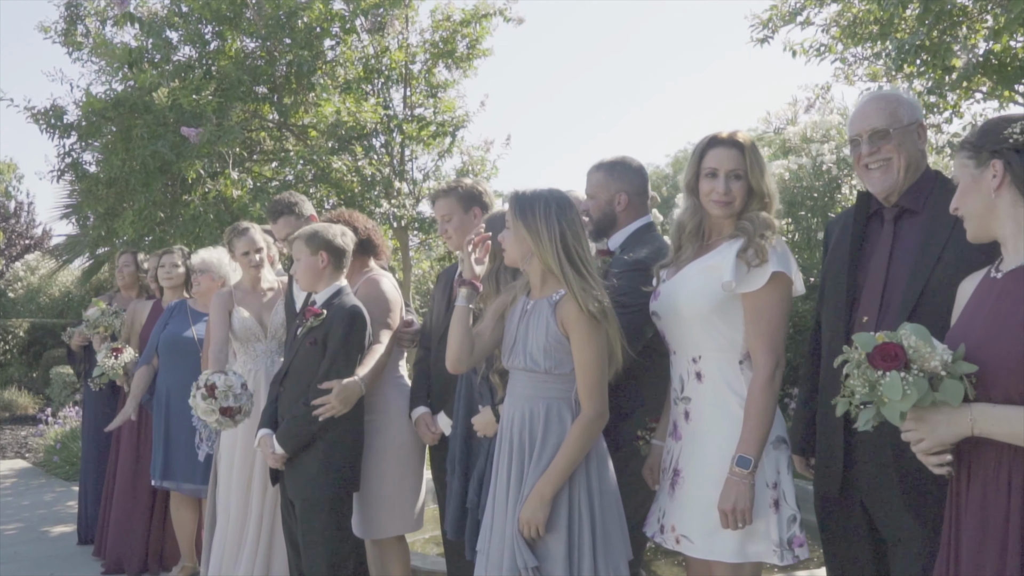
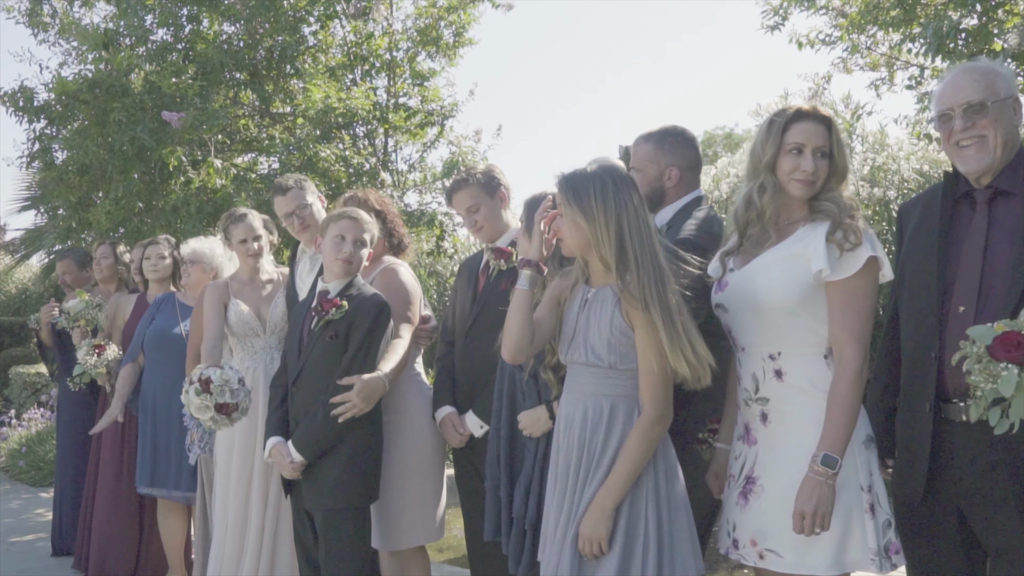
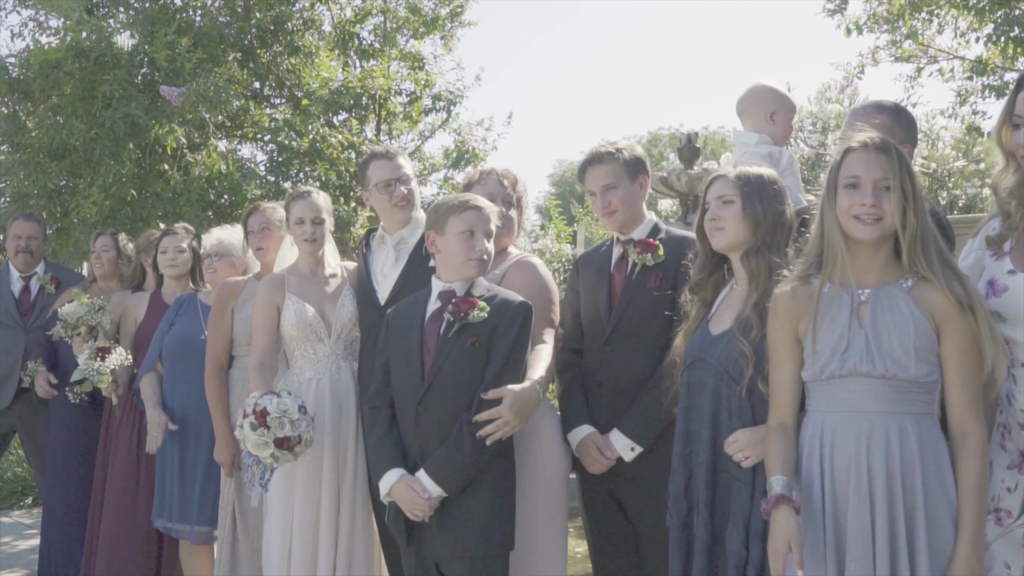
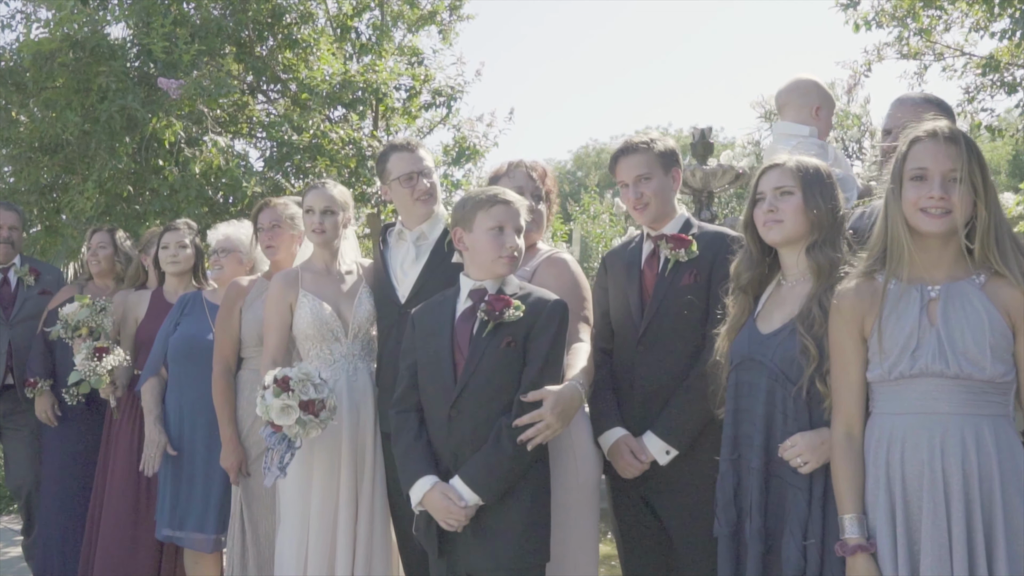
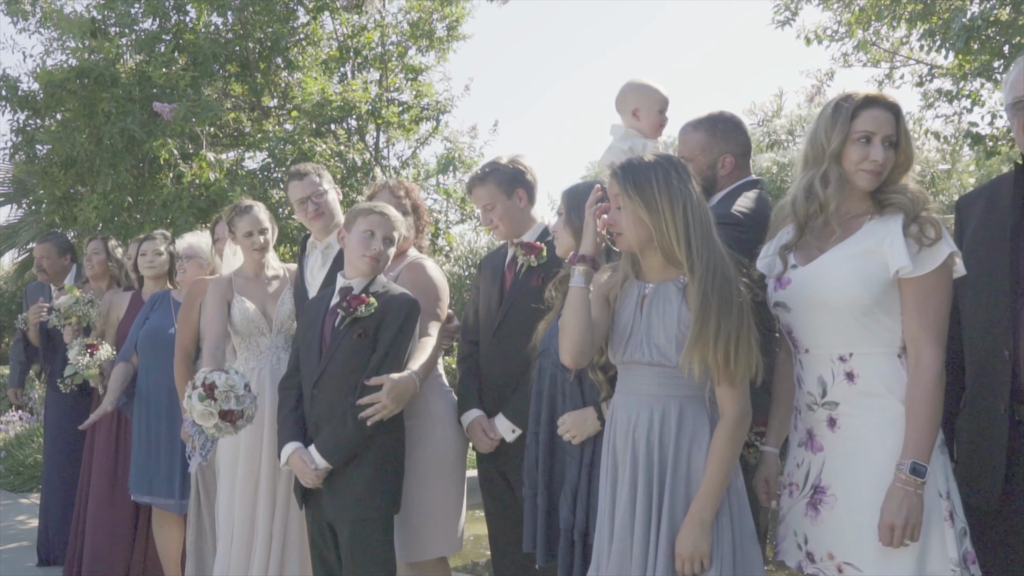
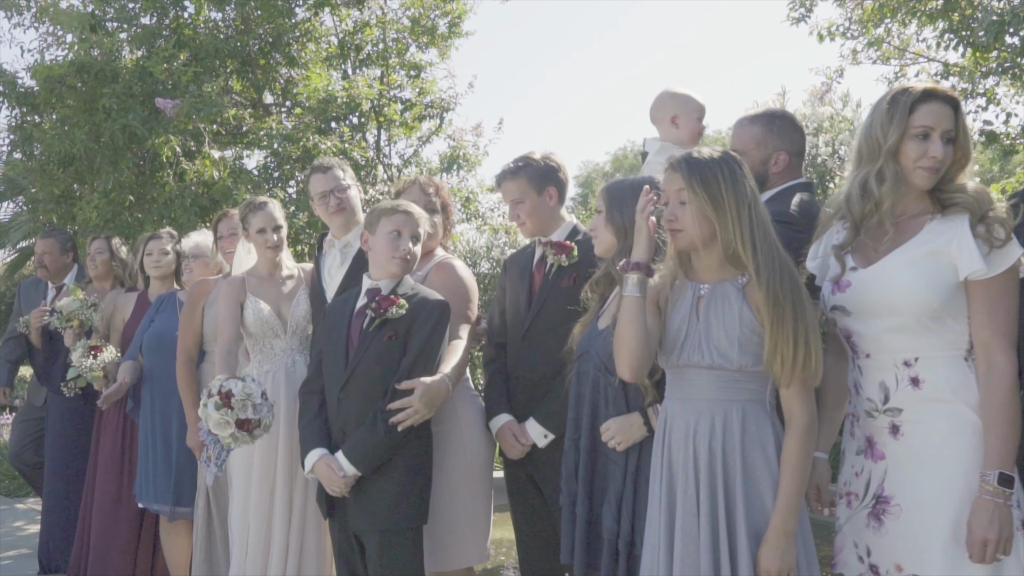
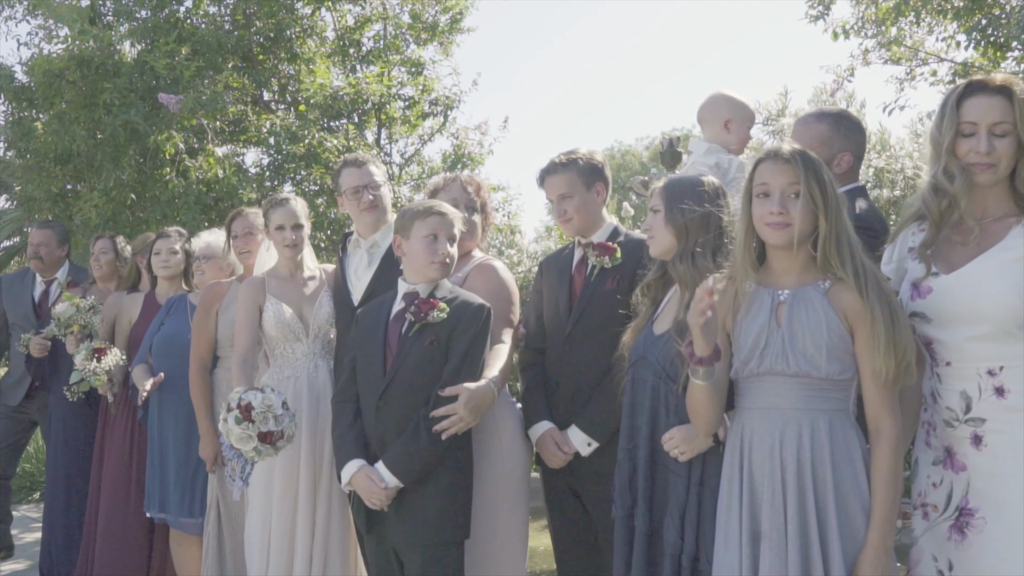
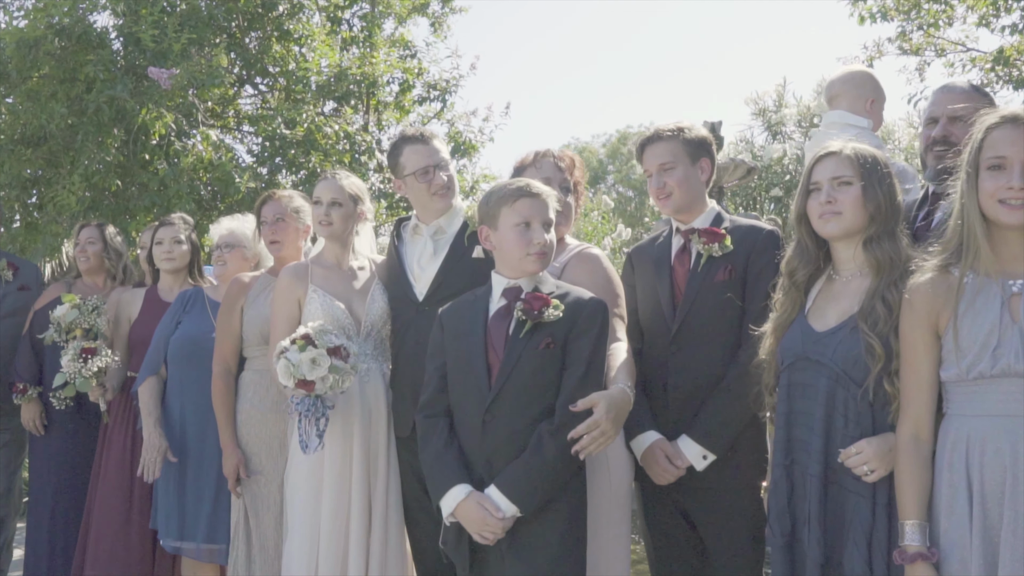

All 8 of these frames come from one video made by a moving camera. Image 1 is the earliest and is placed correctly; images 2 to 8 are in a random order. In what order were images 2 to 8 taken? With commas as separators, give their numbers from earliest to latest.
2, 5, 6, 7, 3, 4, 8
